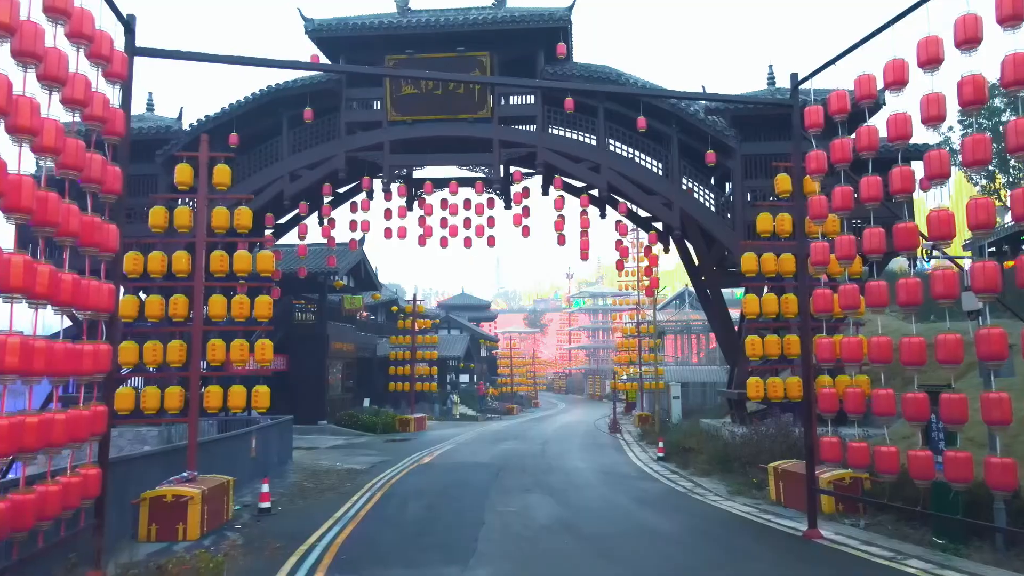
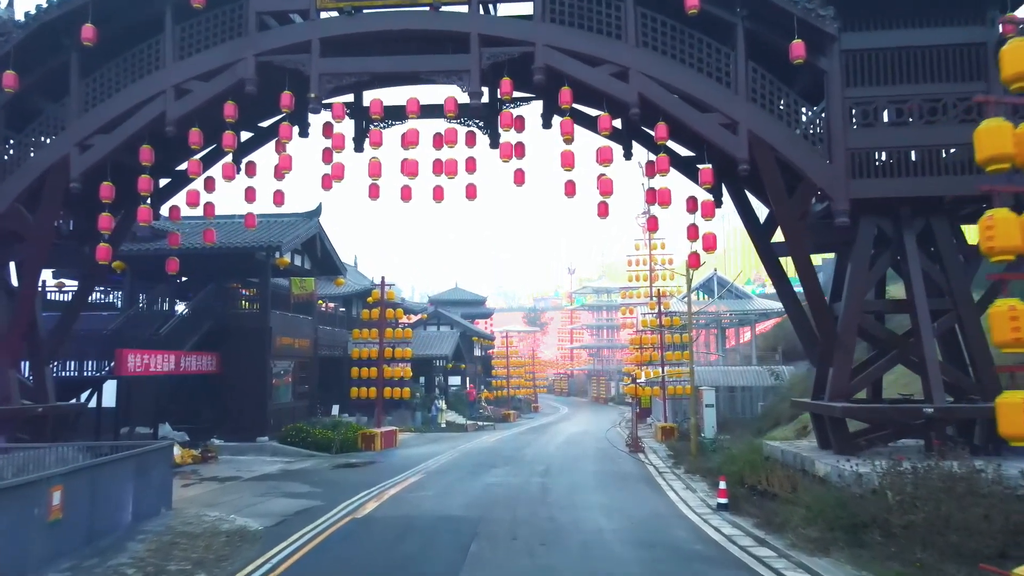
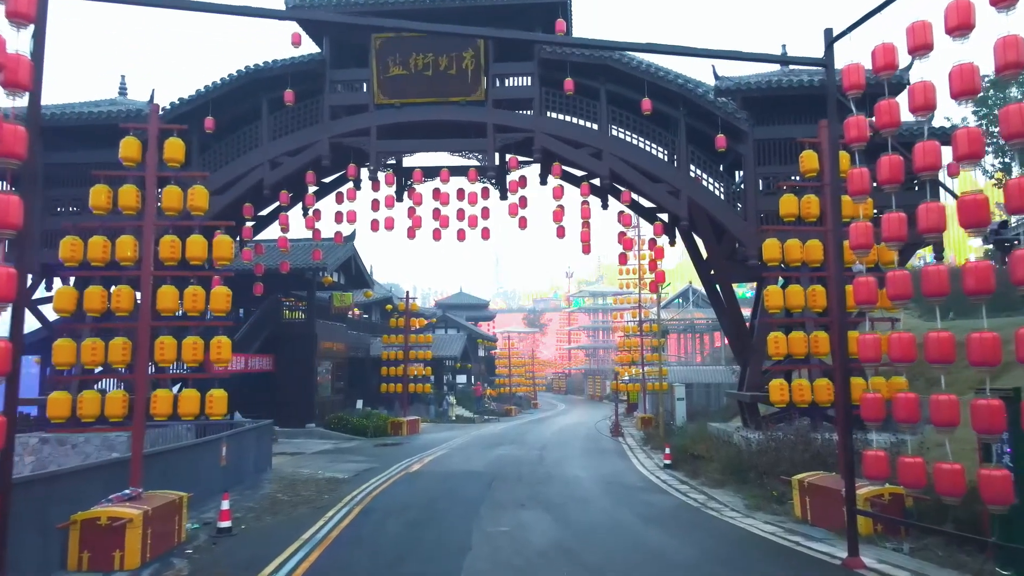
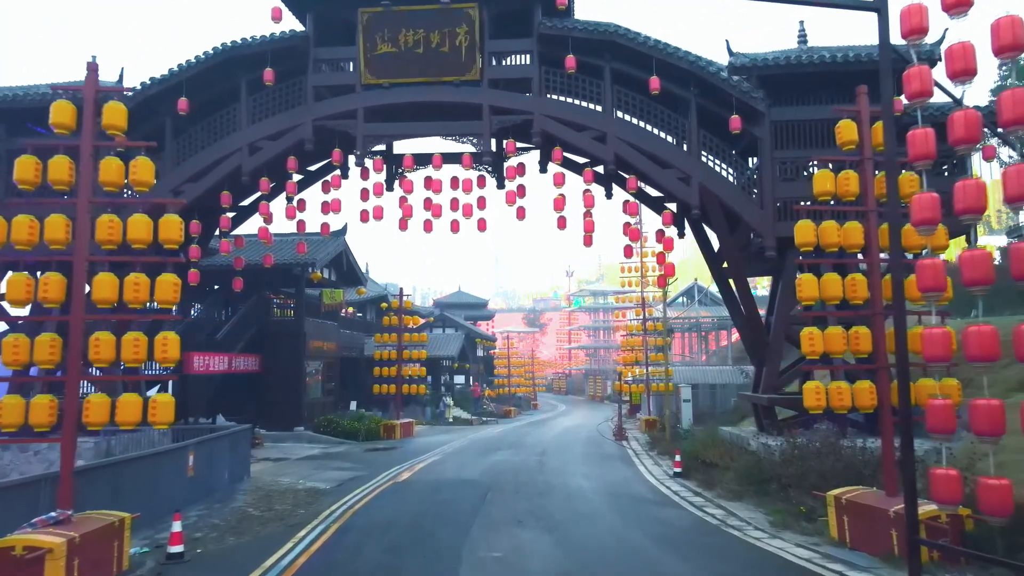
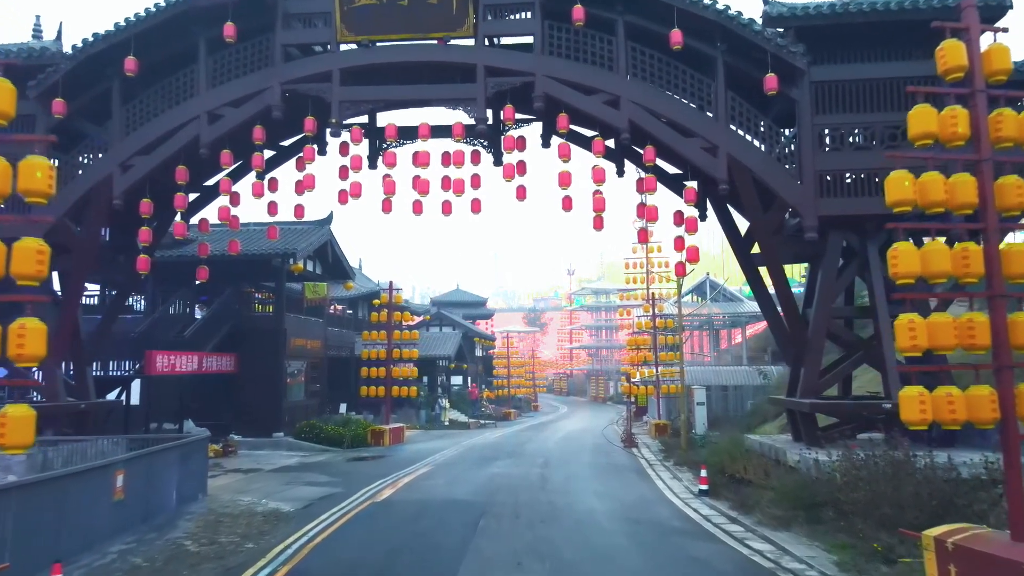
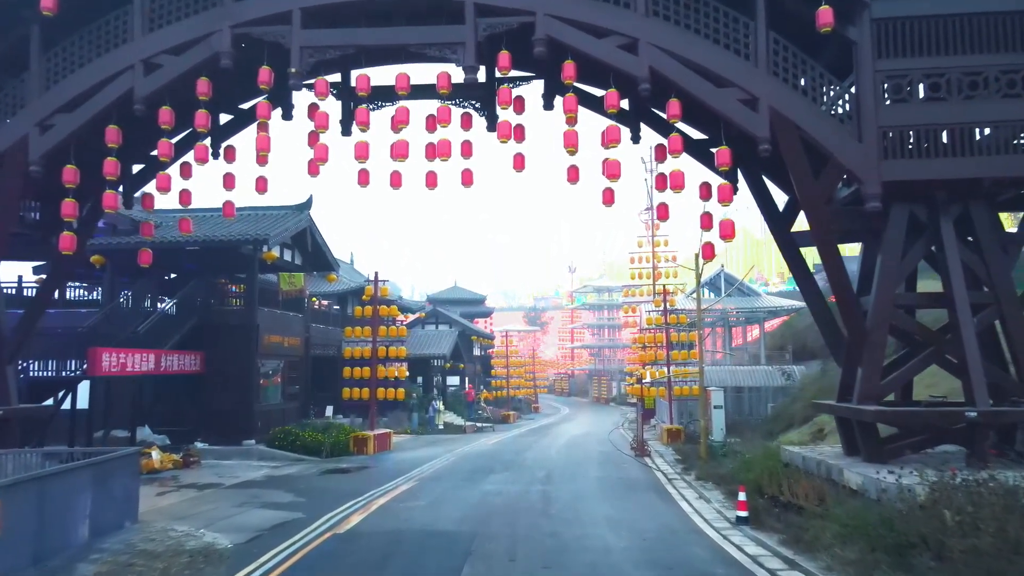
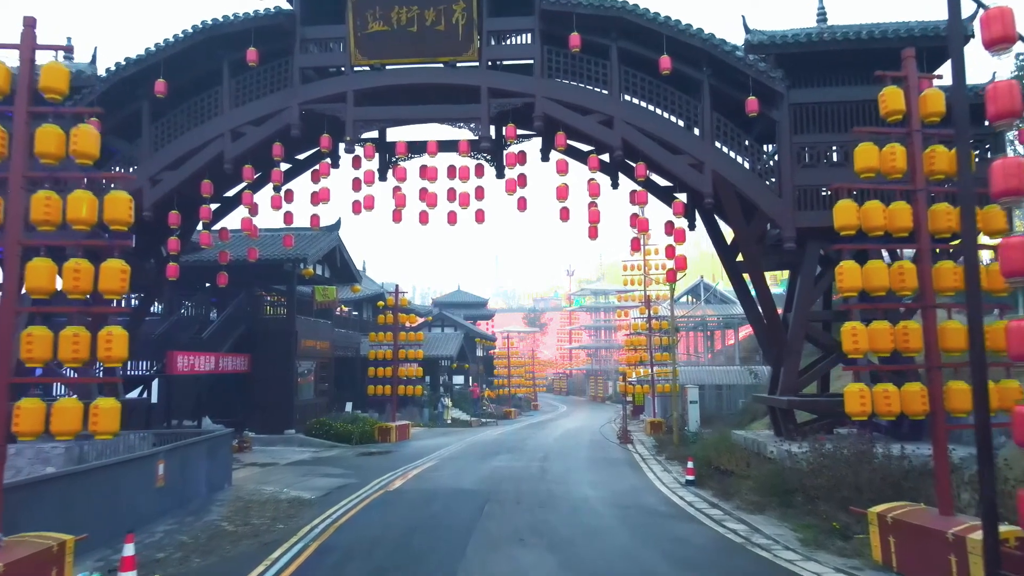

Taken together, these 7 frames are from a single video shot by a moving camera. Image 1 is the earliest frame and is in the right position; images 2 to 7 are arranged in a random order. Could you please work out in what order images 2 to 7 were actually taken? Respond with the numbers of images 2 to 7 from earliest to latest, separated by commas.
3, 4, 7, 5, 2, 6
